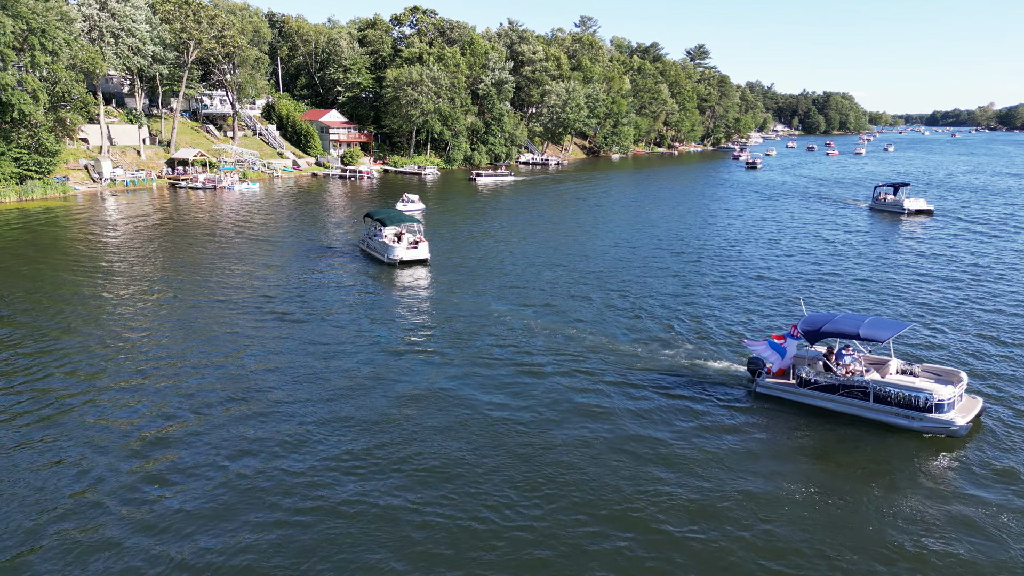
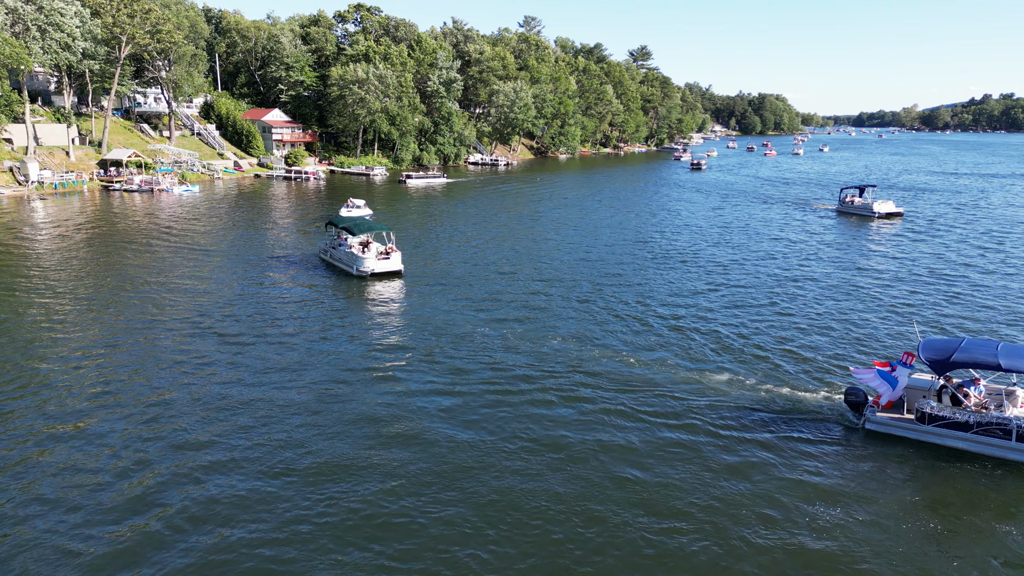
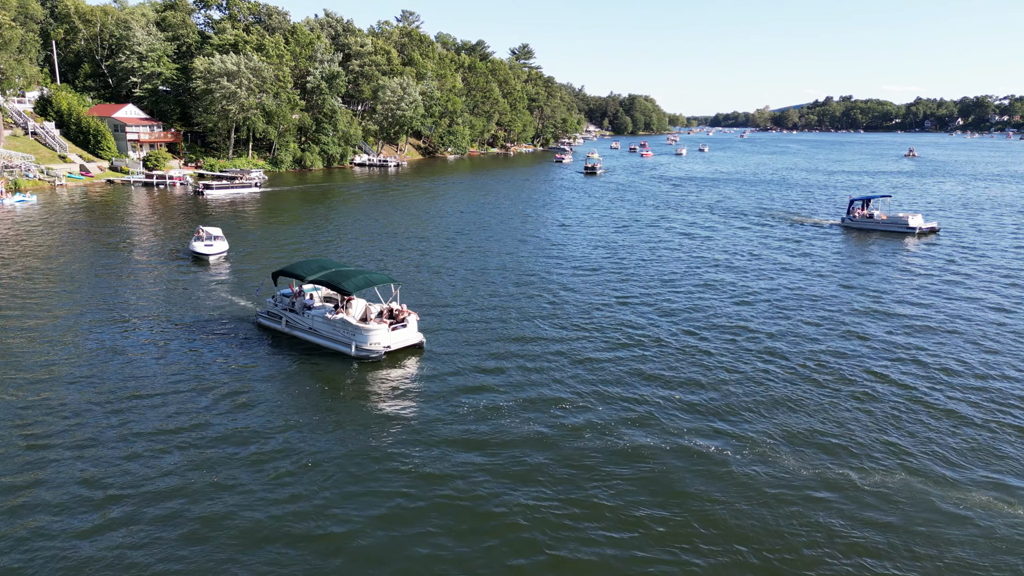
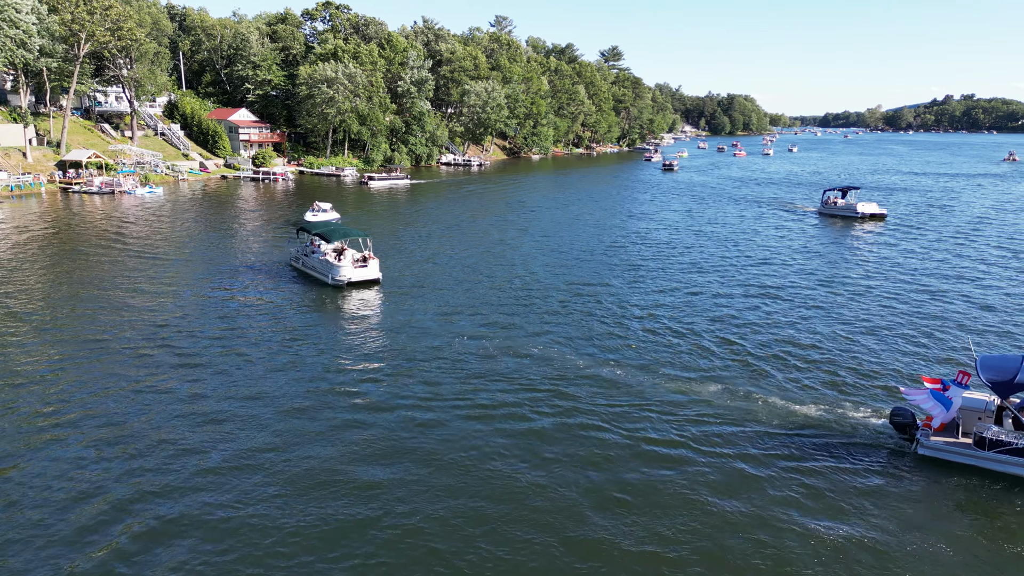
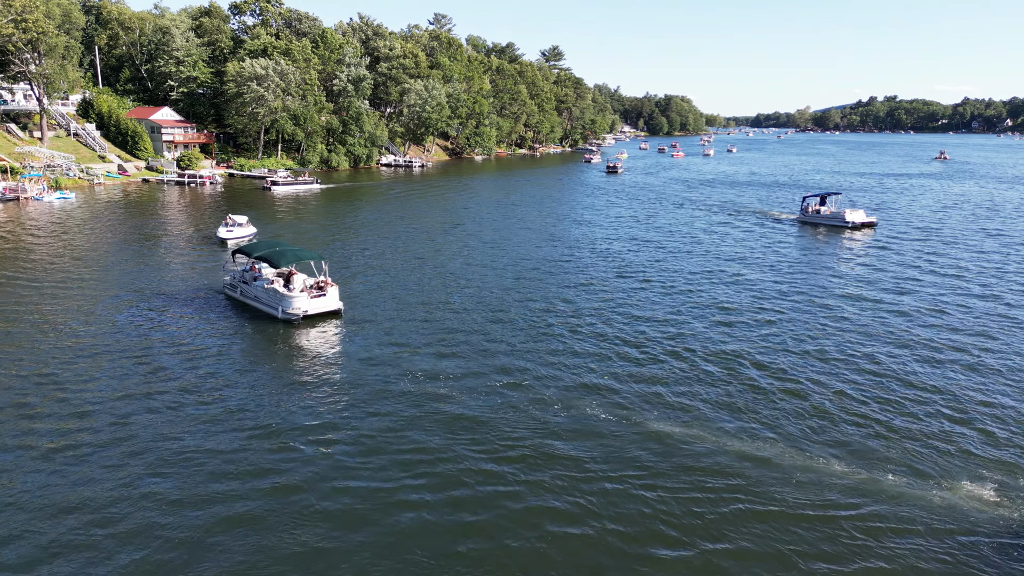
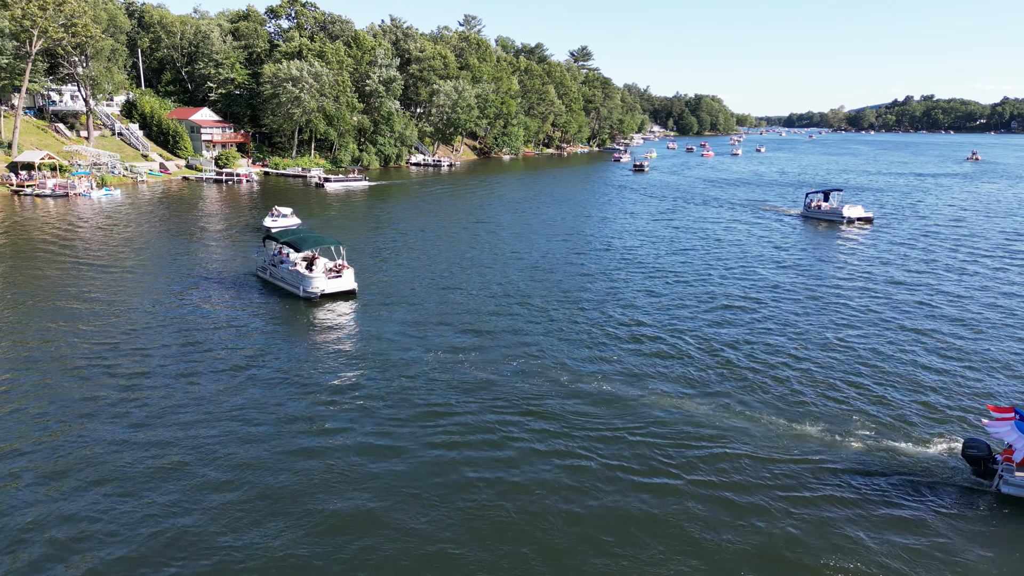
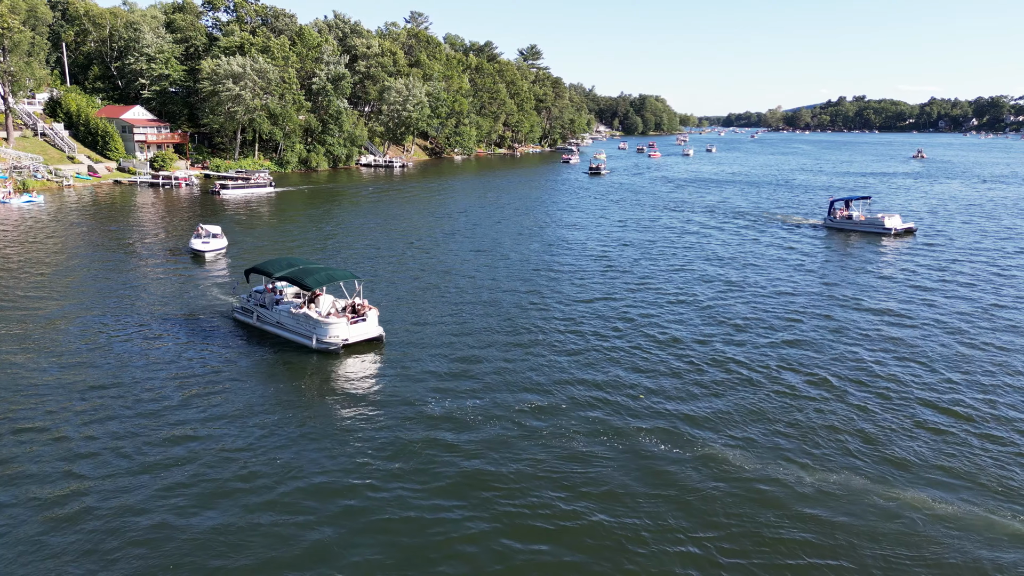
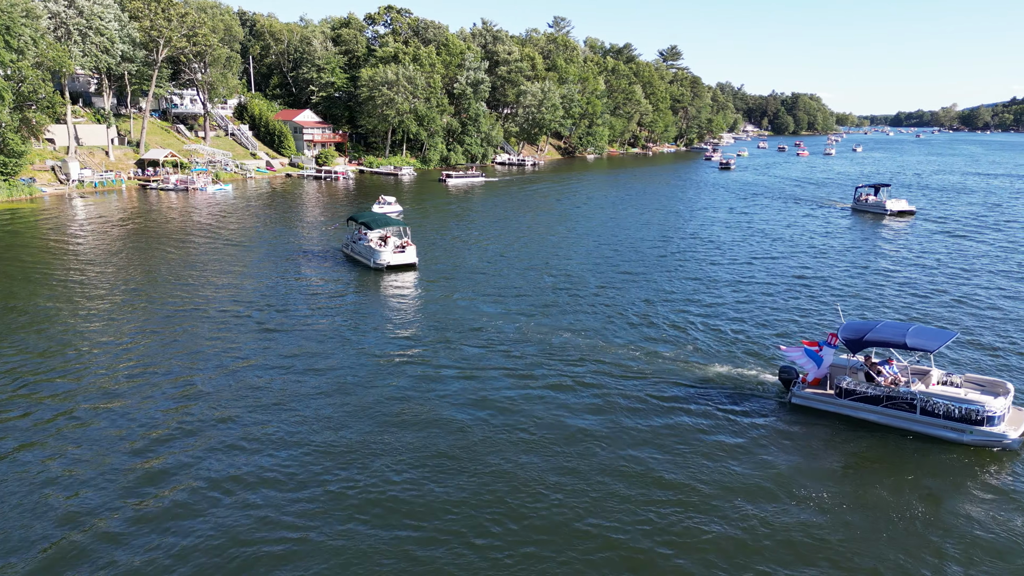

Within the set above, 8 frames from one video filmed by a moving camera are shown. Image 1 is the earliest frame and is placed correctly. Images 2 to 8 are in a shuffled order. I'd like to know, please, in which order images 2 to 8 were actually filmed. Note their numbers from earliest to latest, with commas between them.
8, 2, 4, 6, 5, 7, 3
